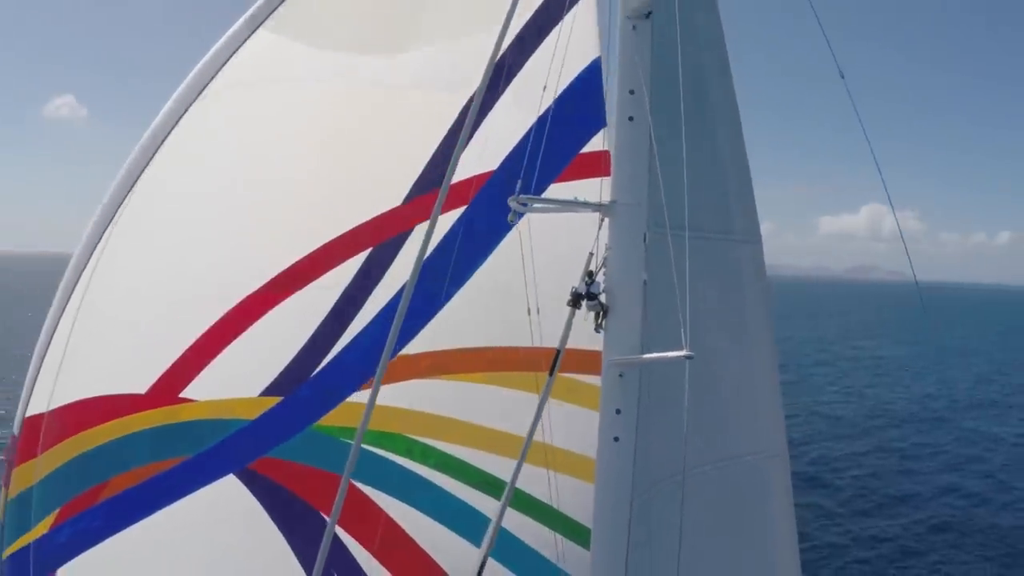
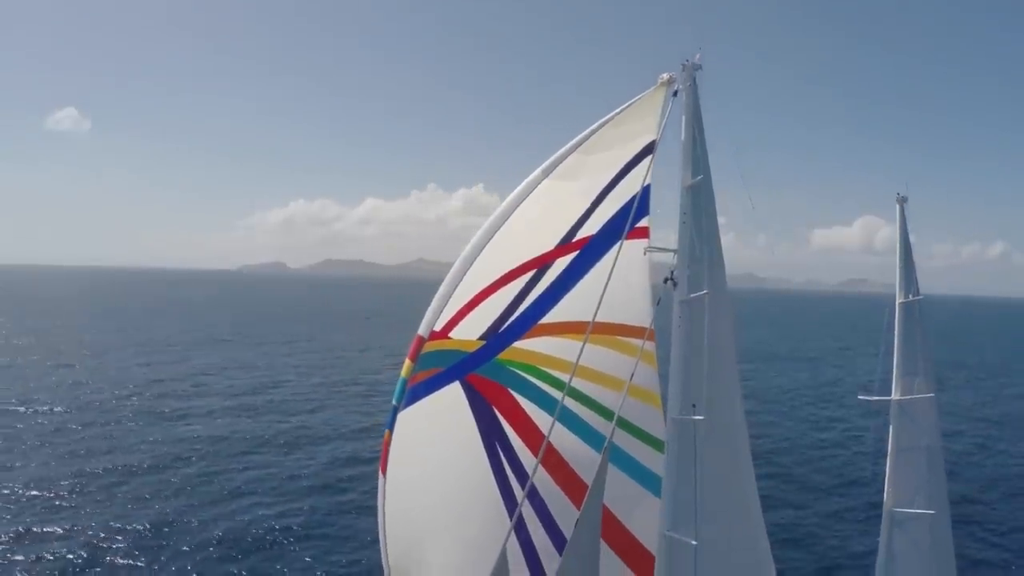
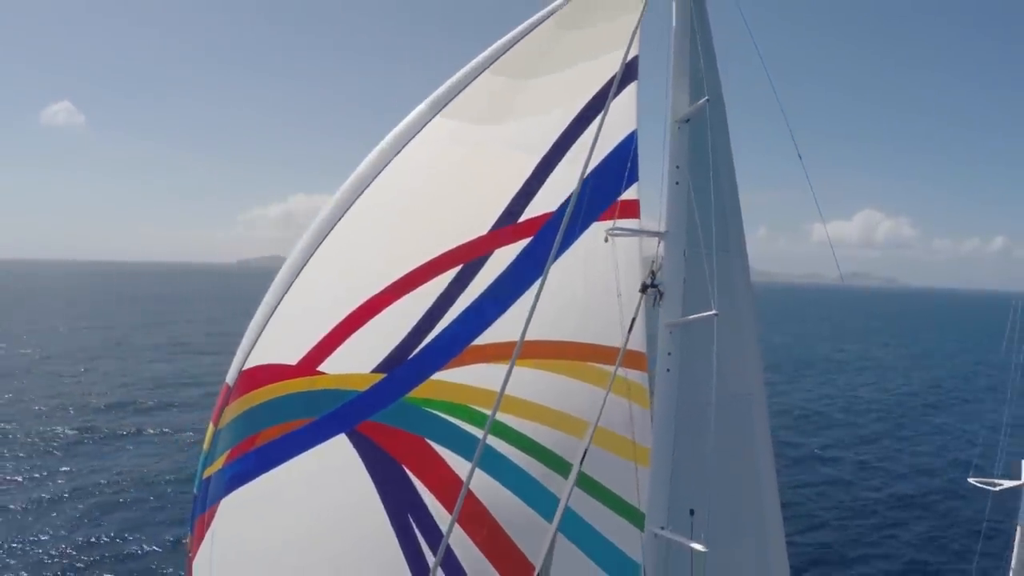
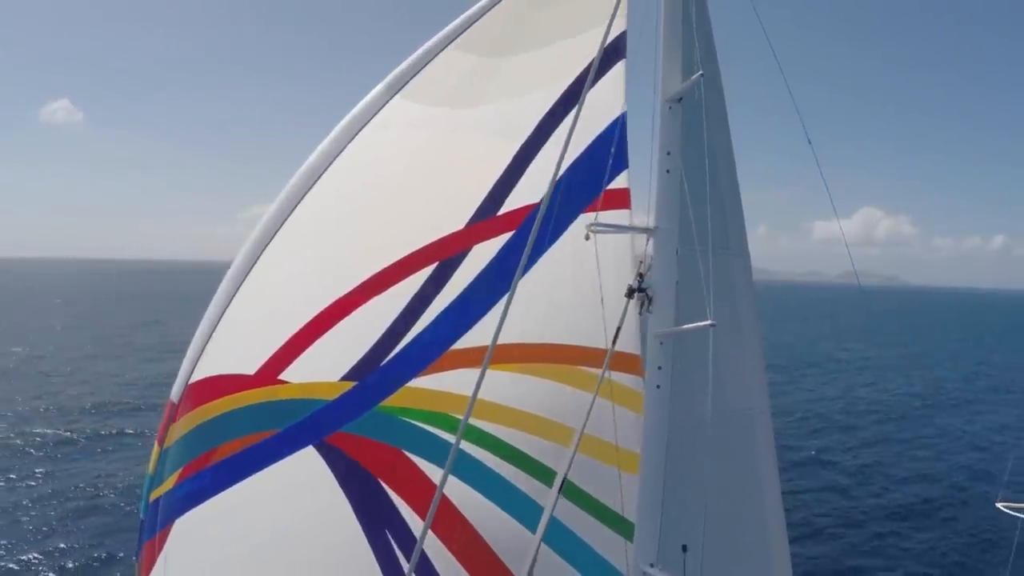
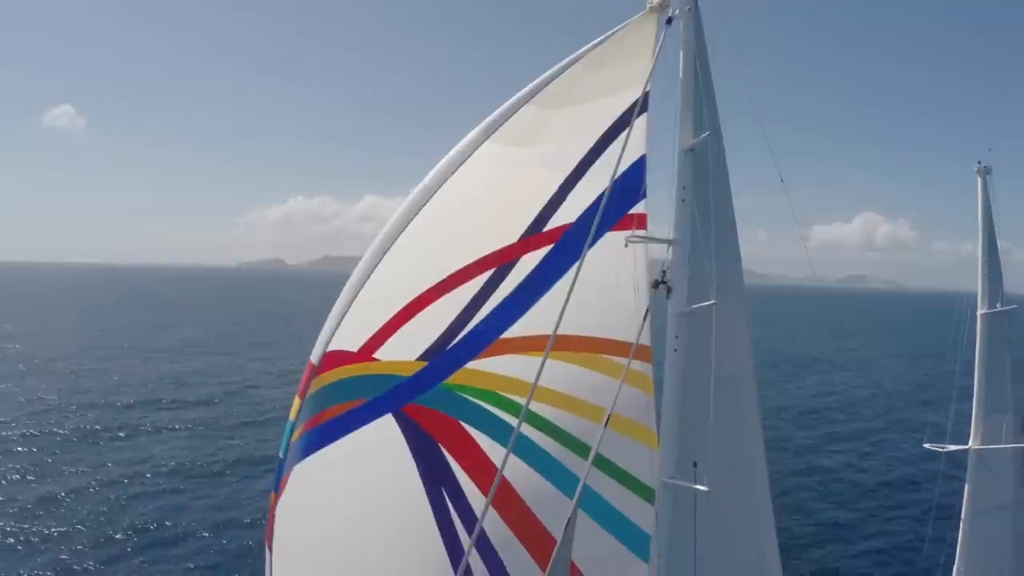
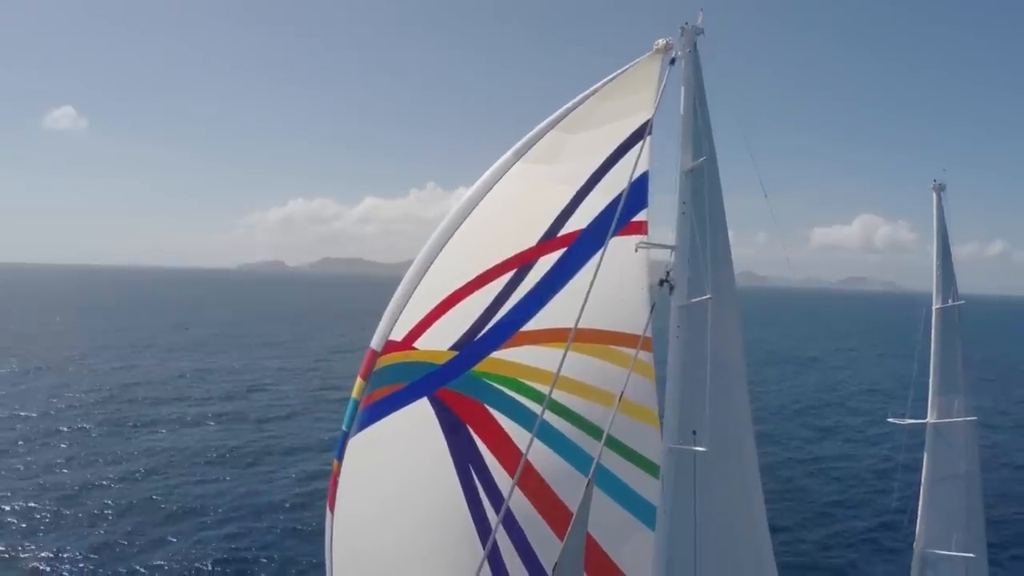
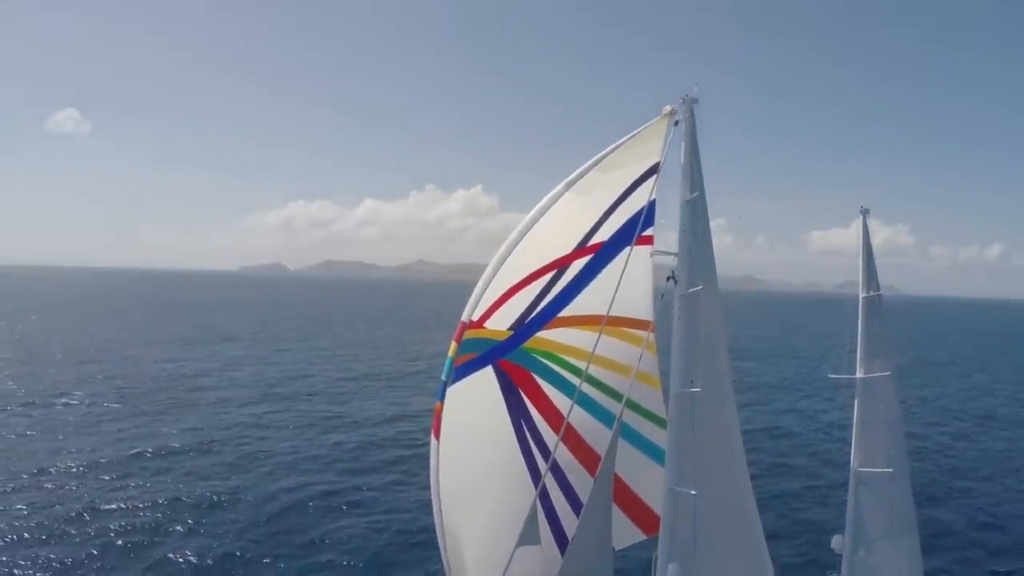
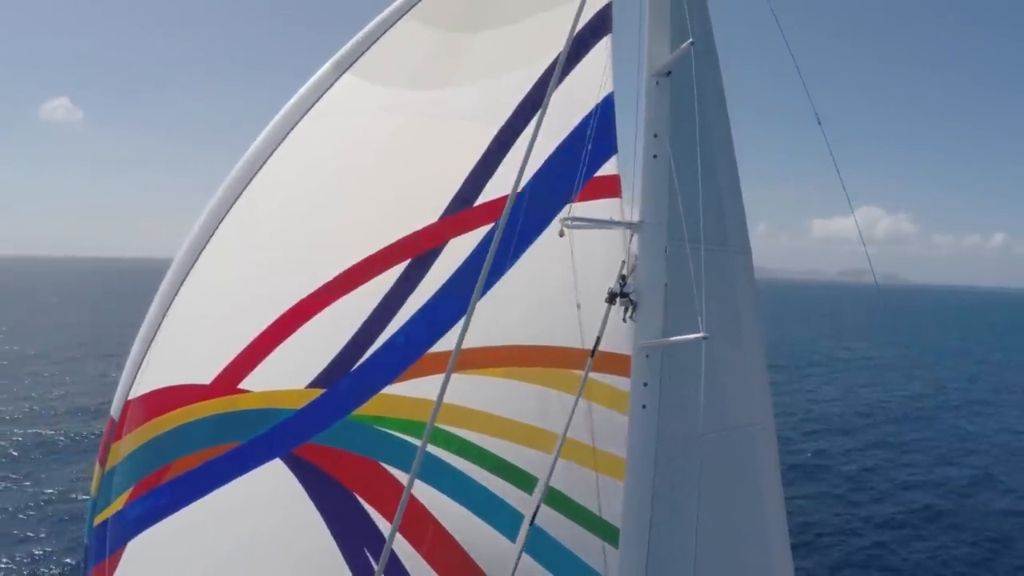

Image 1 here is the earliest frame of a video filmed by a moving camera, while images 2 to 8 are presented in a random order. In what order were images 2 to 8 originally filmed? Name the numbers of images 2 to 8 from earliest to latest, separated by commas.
8, 4, 3, 5, 6, 2, 7
